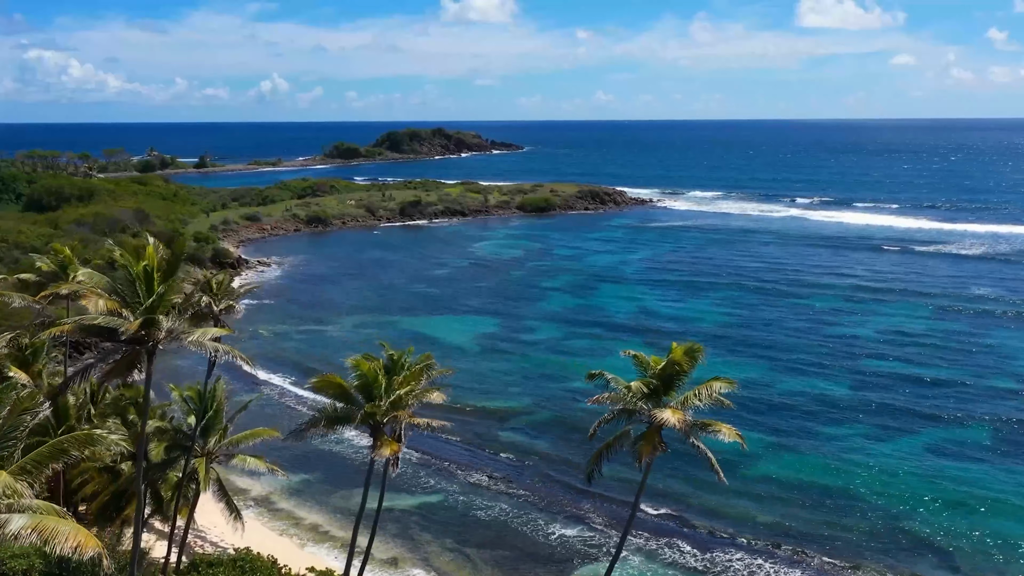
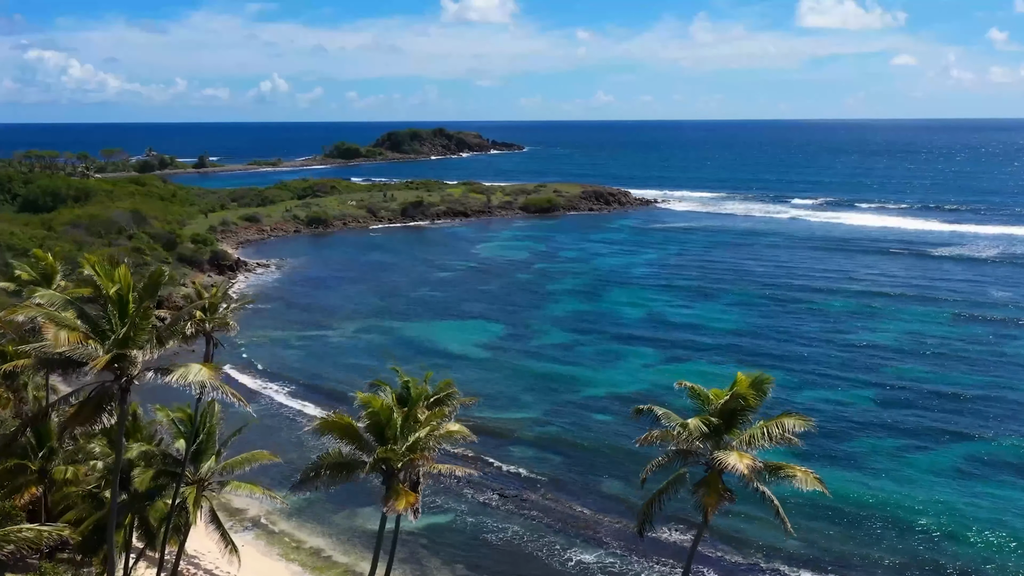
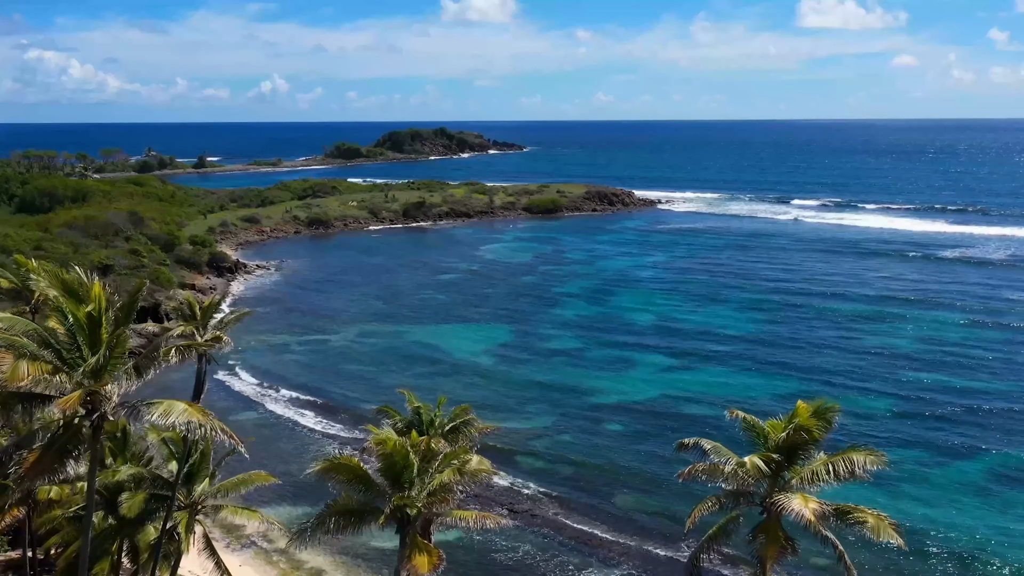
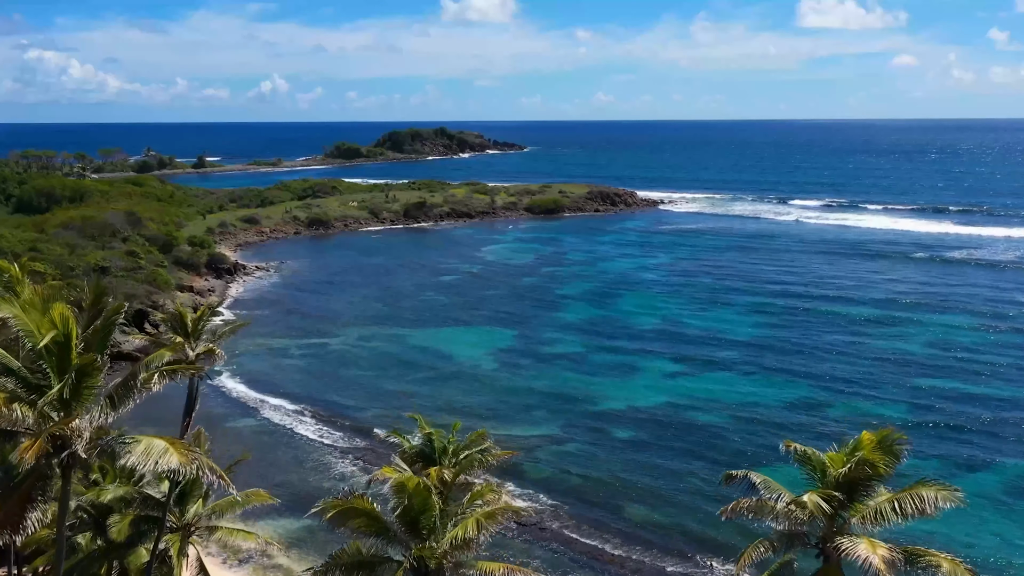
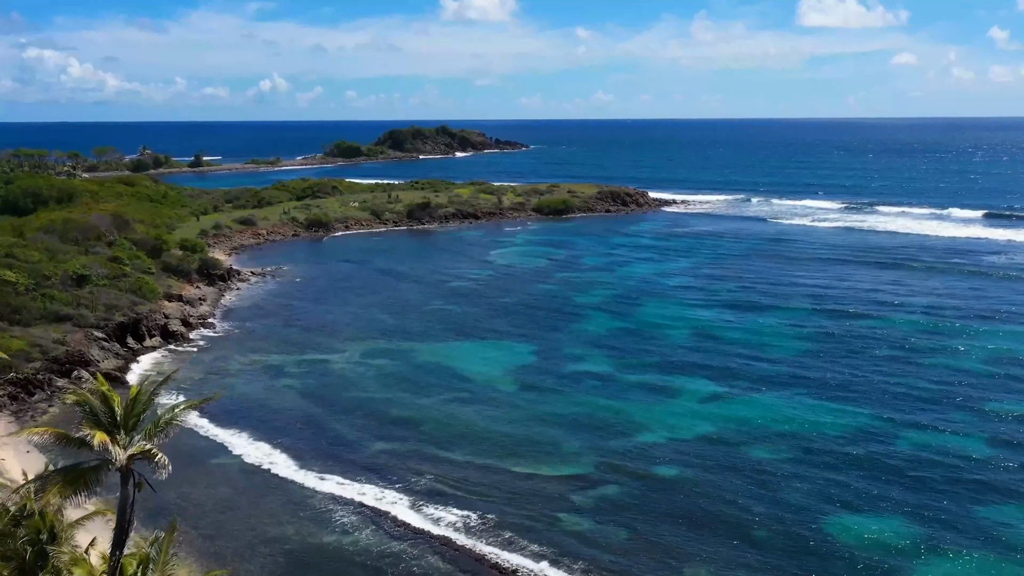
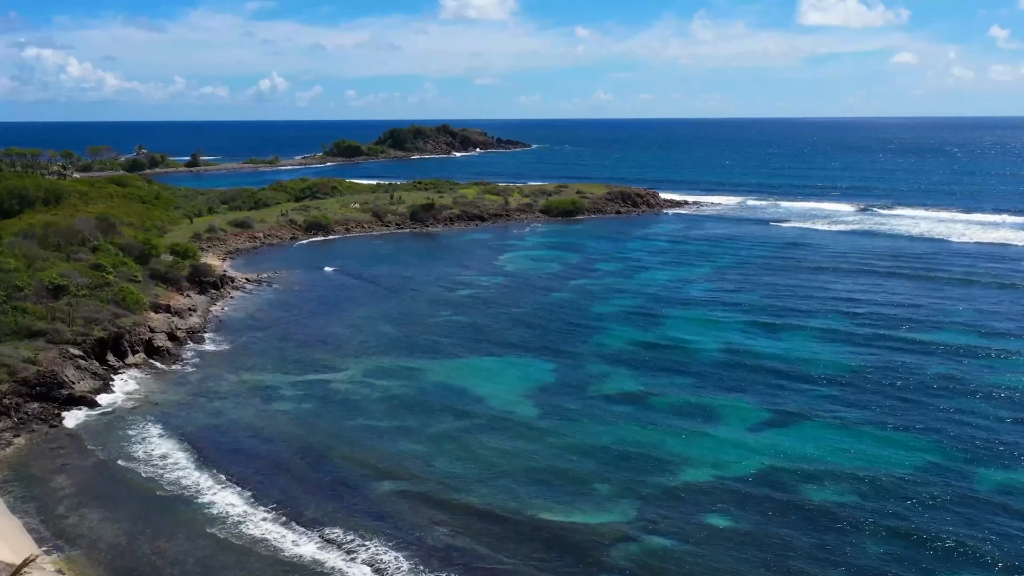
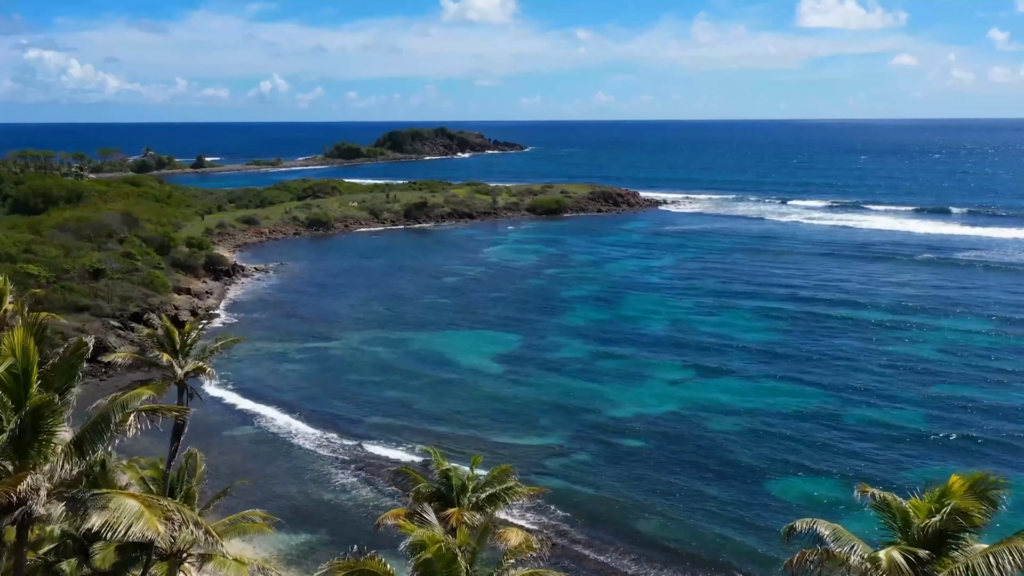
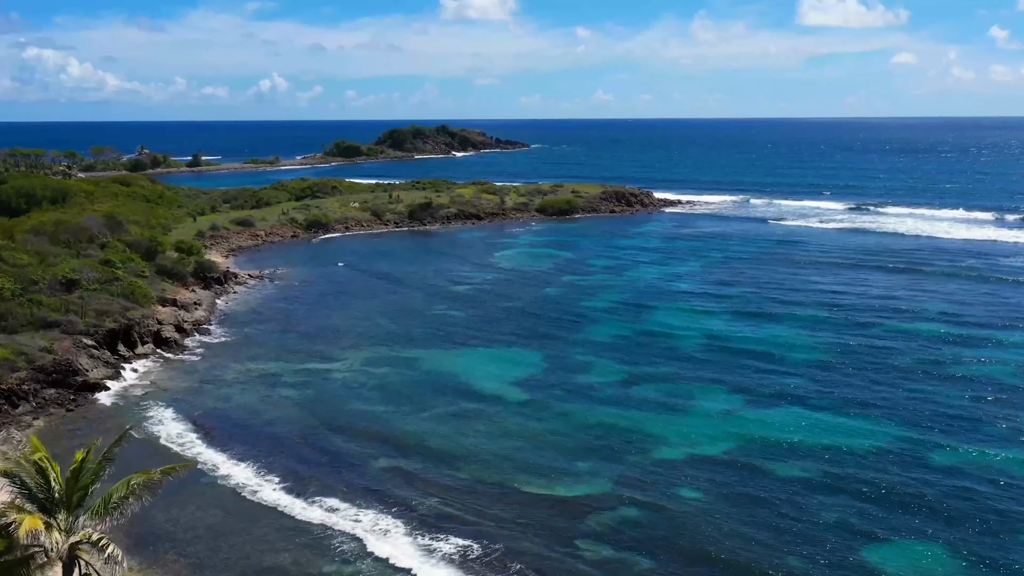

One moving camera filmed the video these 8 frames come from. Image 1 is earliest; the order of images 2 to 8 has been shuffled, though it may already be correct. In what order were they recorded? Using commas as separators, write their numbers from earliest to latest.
2, 3, 4, 7, 5, 8, 6
